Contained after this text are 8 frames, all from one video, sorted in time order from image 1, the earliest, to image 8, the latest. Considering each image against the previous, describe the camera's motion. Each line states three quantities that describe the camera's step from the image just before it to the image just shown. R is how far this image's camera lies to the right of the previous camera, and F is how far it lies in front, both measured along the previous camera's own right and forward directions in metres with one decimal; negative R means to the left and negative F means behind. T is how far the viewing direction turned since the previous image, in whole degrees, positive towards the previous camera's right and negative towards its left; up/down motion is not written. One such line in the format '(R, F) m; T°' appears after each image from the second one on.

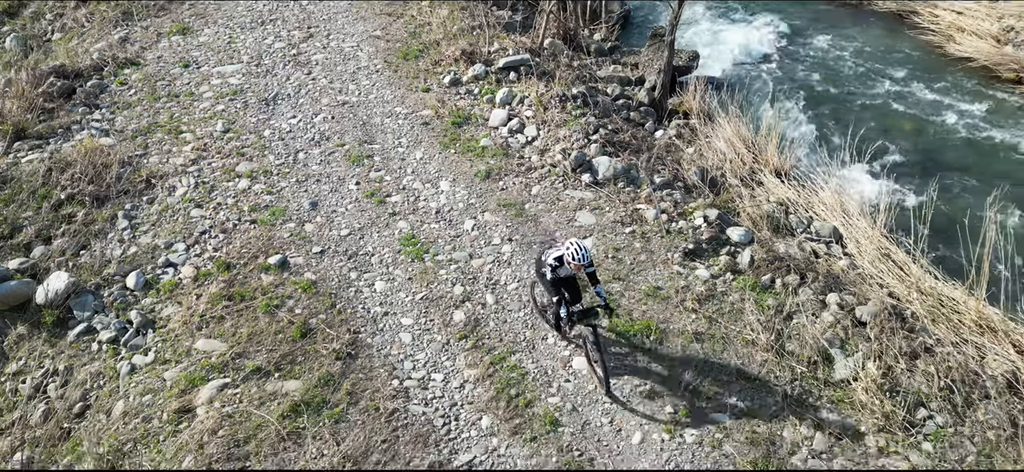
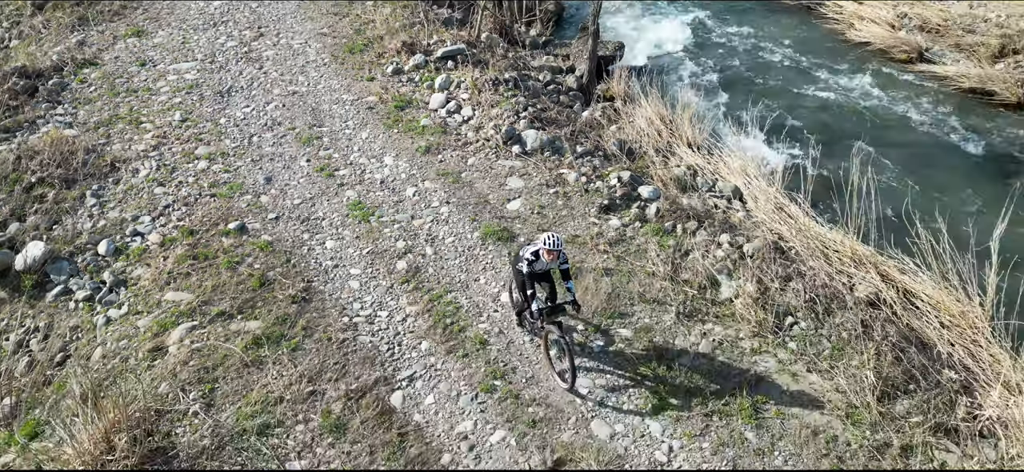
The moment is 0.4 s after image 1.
(+0.3, -0.9) m; +3°
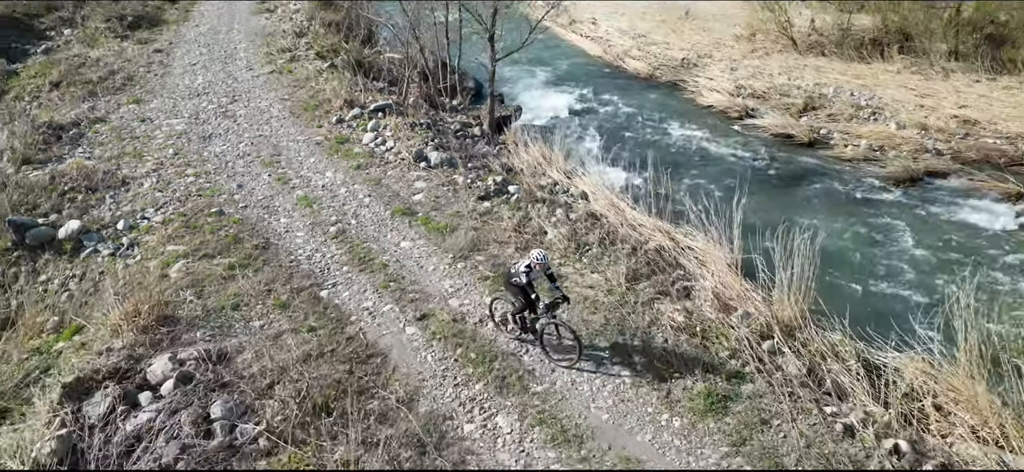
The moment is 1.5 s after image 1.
(+0.9, -3.1) m; +3°
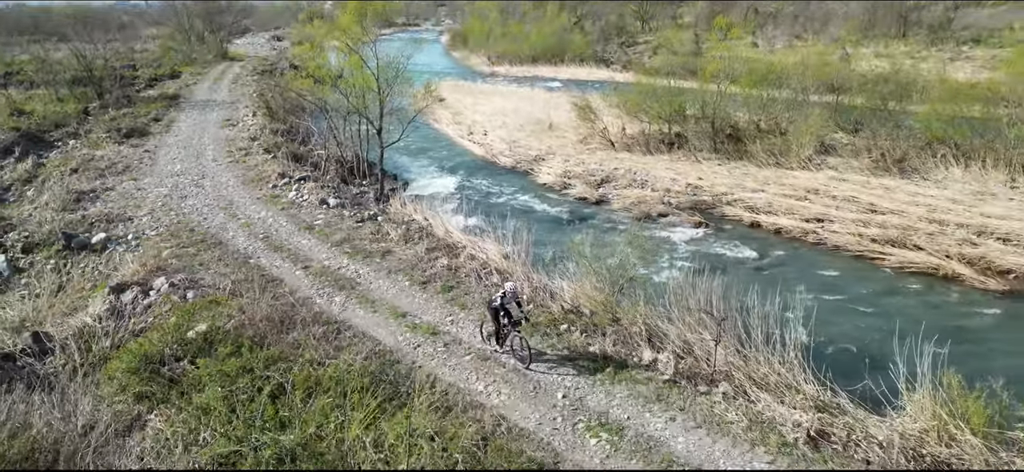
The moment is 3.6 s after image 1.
(+2.4, -6.7) m; +3°
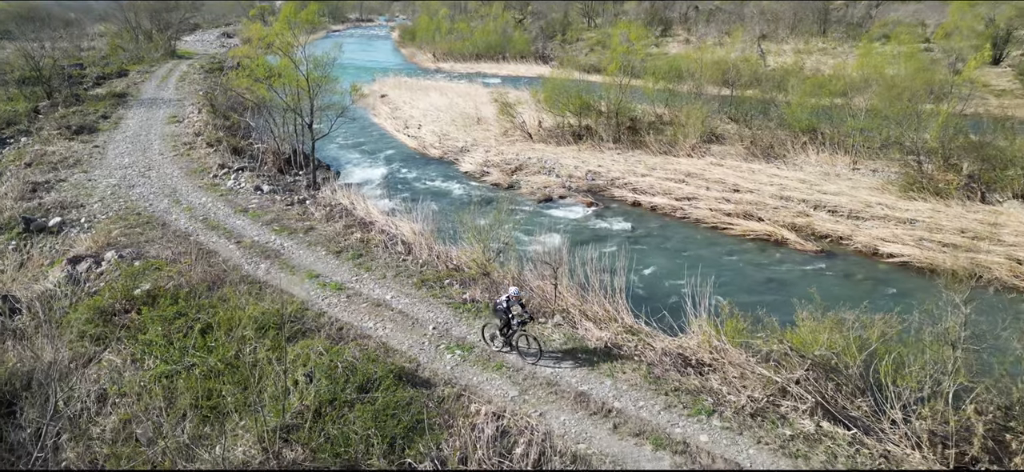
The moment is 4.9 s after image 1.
(+1.4, -2.8) m; +3°
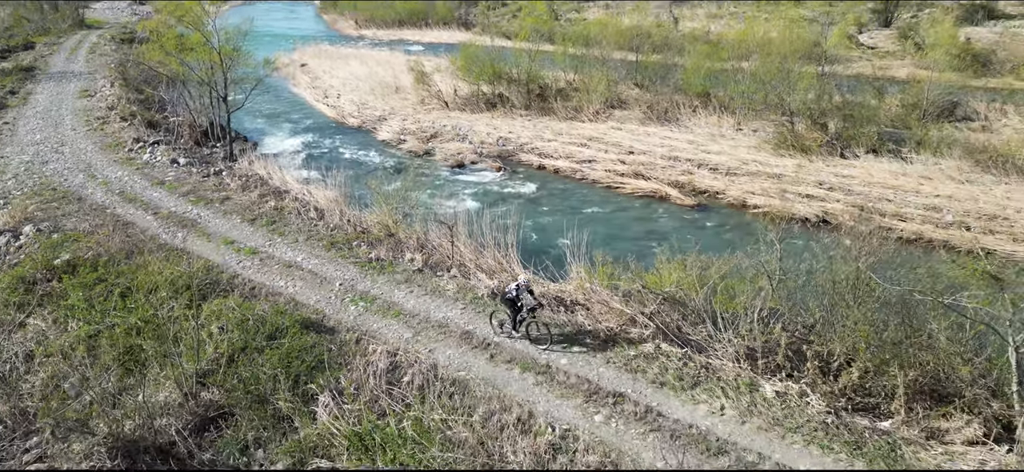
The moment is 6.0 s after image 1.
(+0.7, -1.5) m; +5°
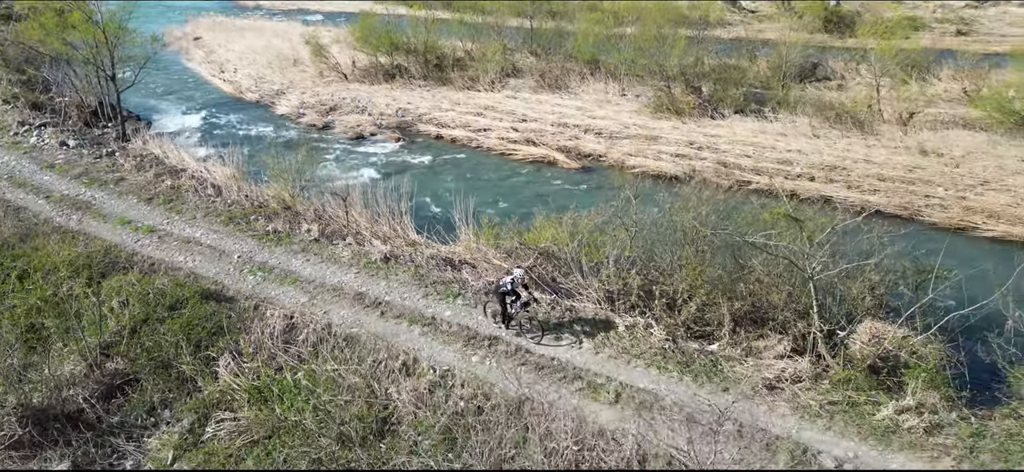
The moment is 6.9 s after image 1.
(+0.6, -1.2) m; +6°
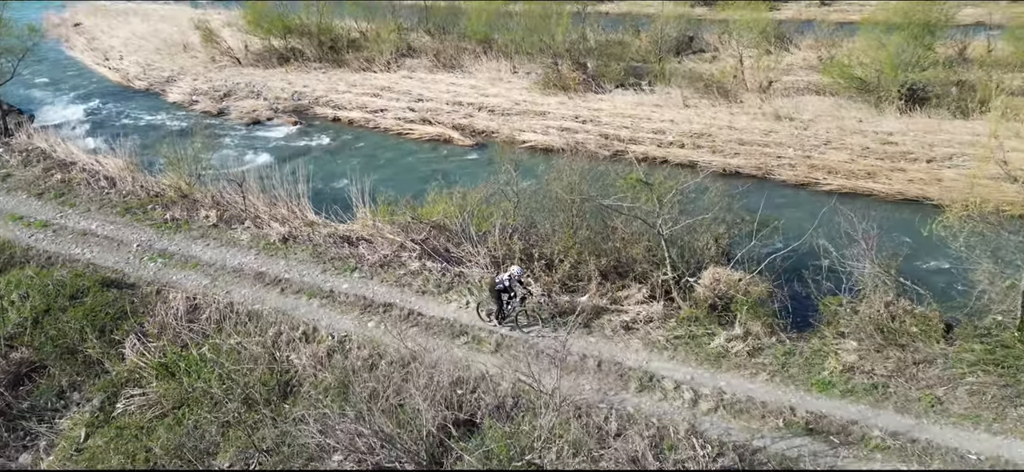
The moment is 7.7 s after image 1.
(+0.4, -1.2) m; +7°
